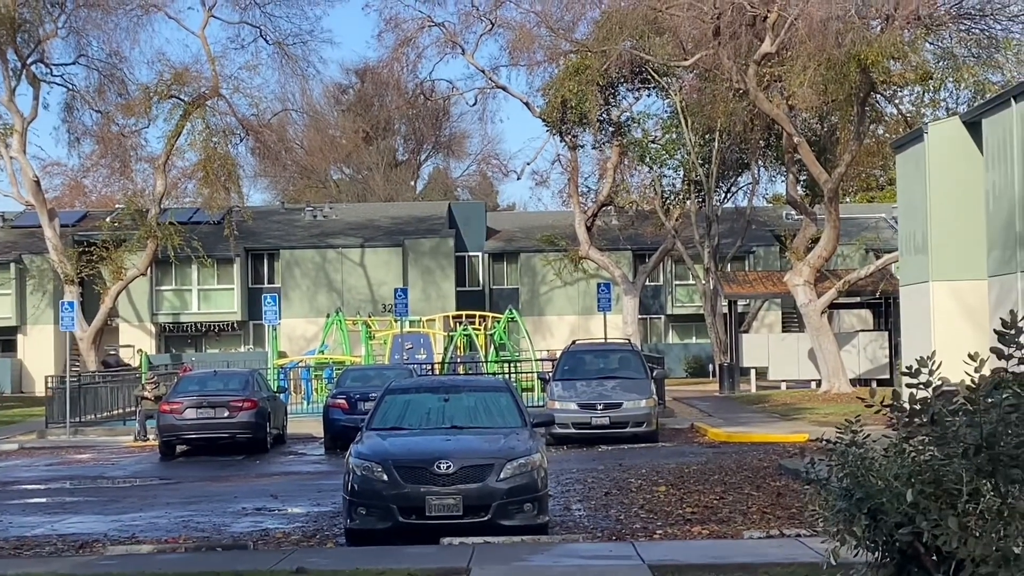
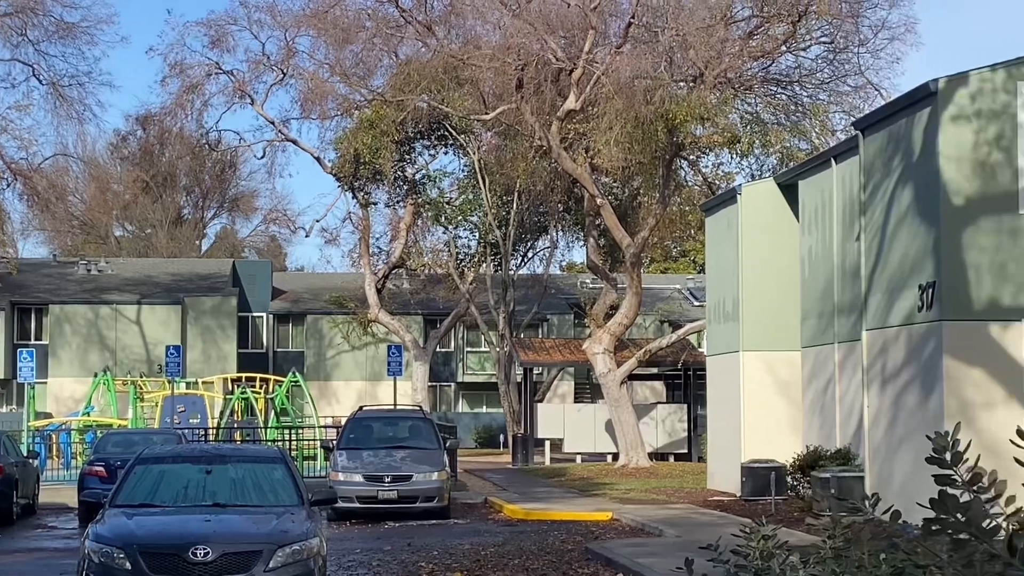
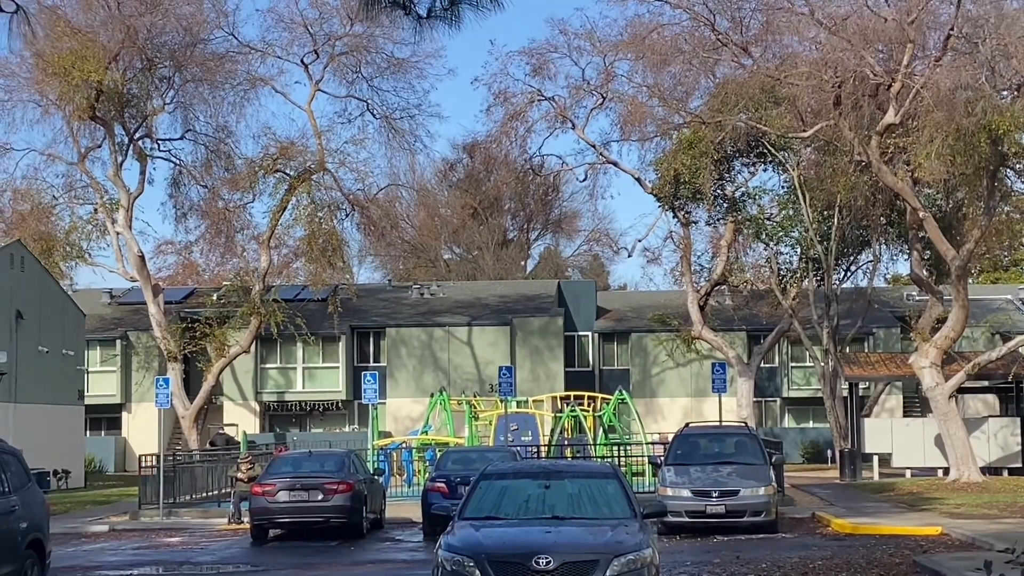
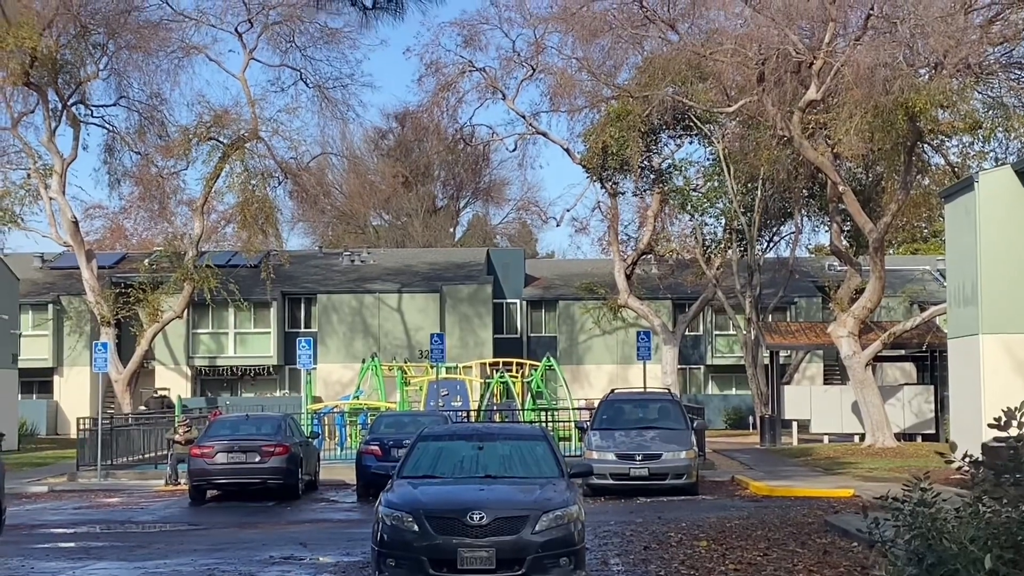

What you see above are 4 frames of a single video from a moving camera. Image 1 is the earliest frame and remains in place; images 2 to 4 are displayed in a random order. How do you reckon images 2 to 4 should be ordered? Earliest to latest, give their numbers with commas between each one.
4, 3, 2
